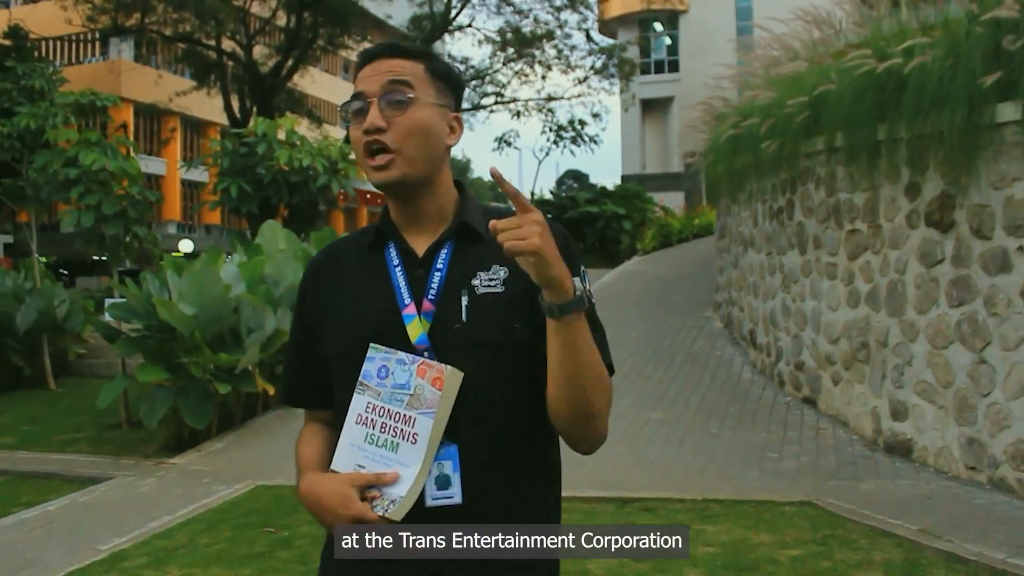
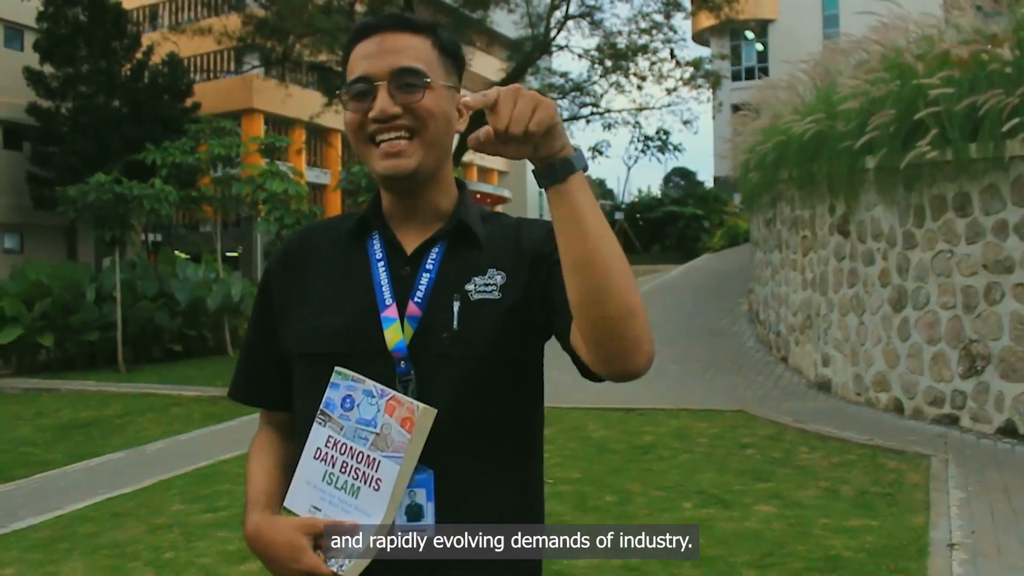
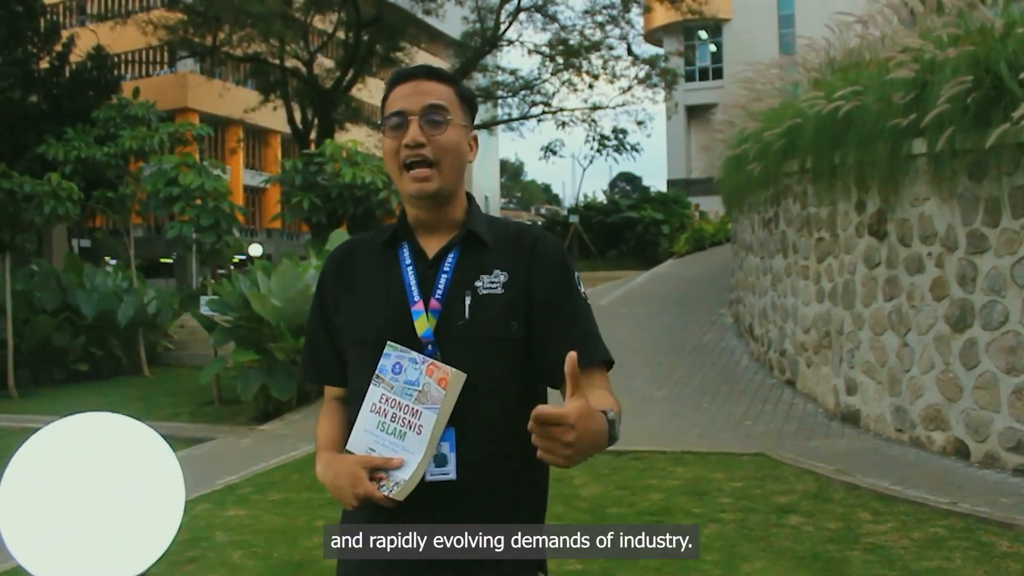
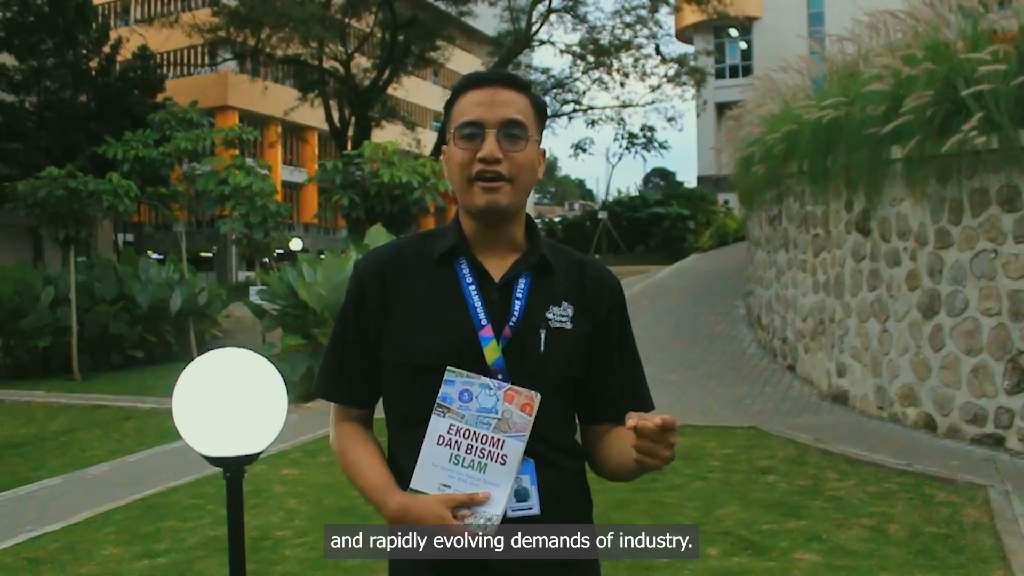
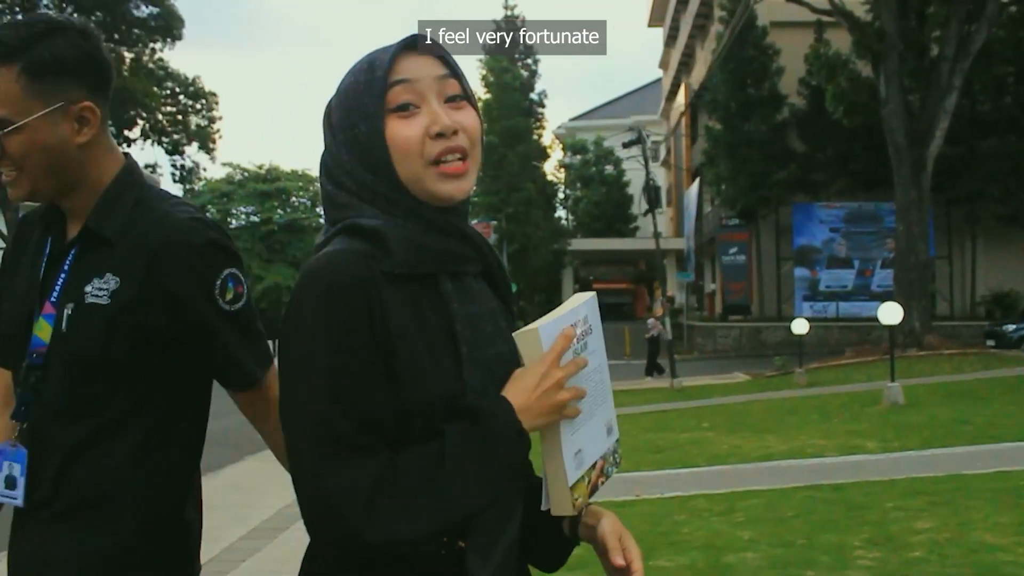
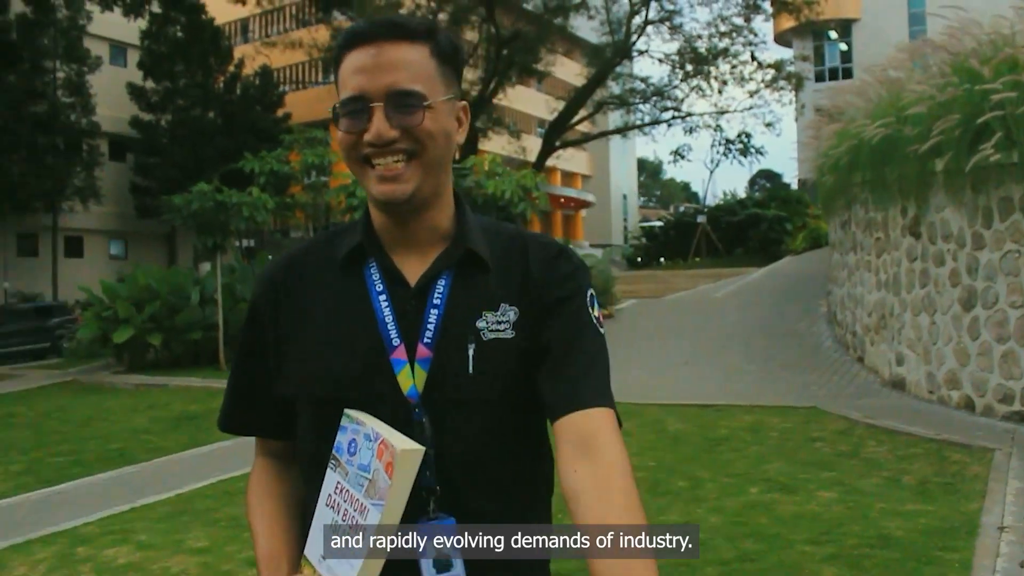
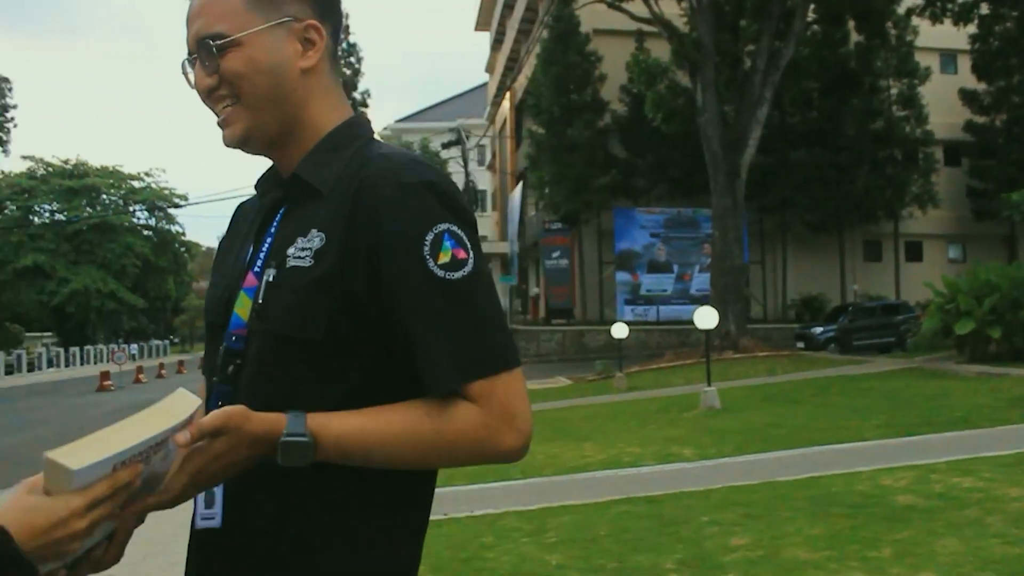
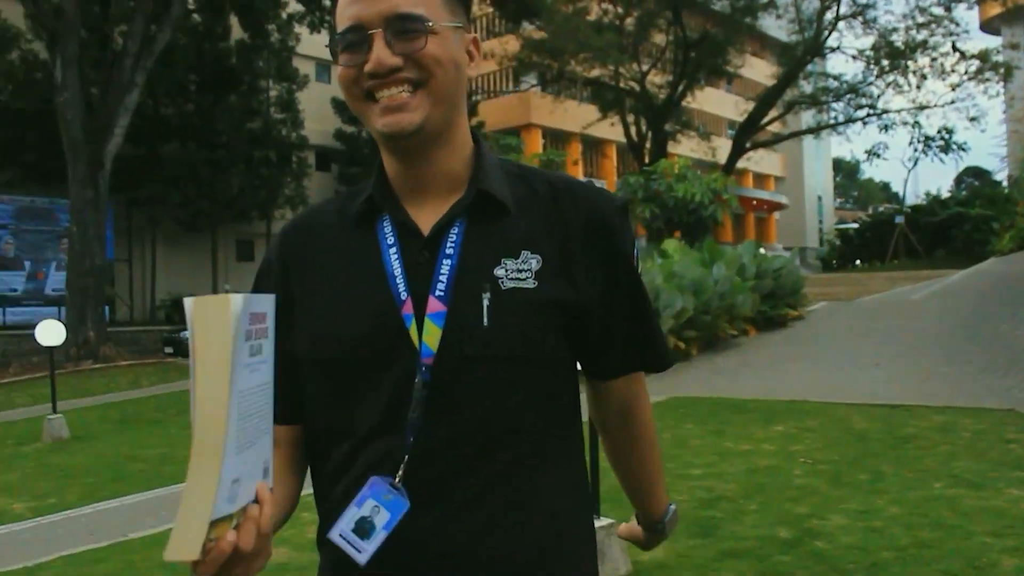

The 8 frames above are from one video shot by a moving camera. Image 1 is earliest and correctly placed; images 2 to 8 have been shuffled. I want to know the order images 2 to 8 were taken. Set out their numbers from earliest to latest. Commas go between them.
3, 4, 2, 6, 8, 7, 5
